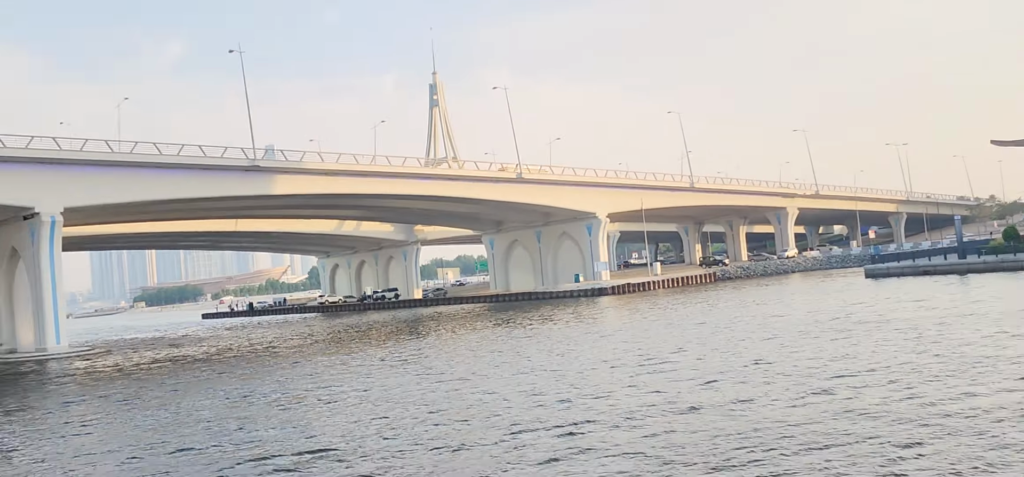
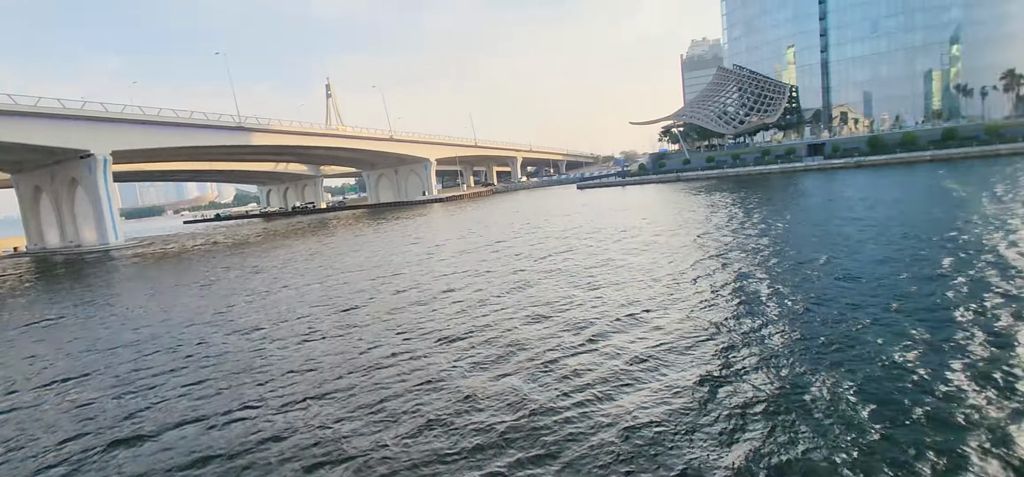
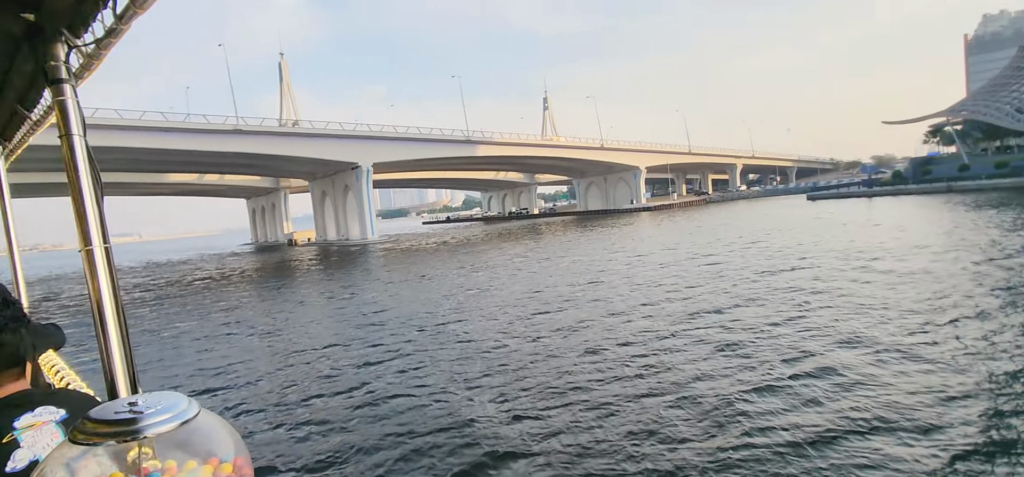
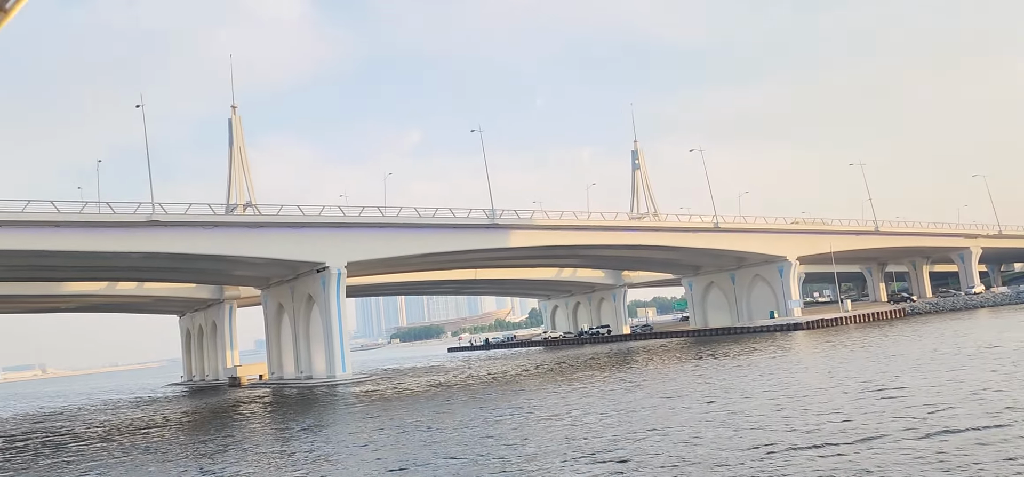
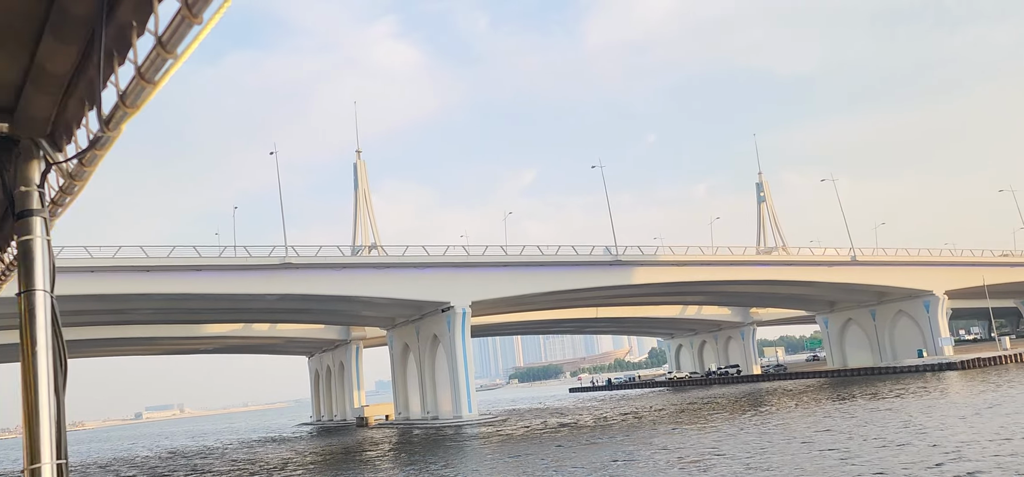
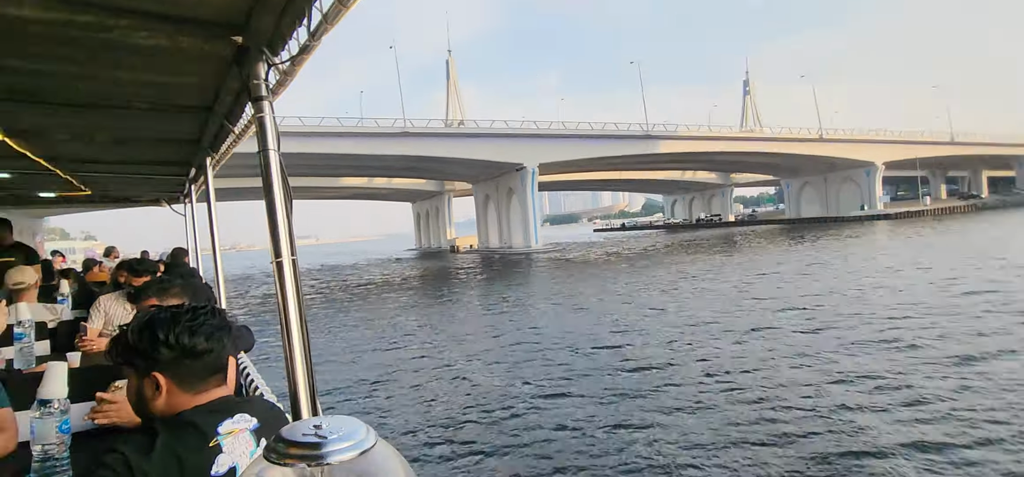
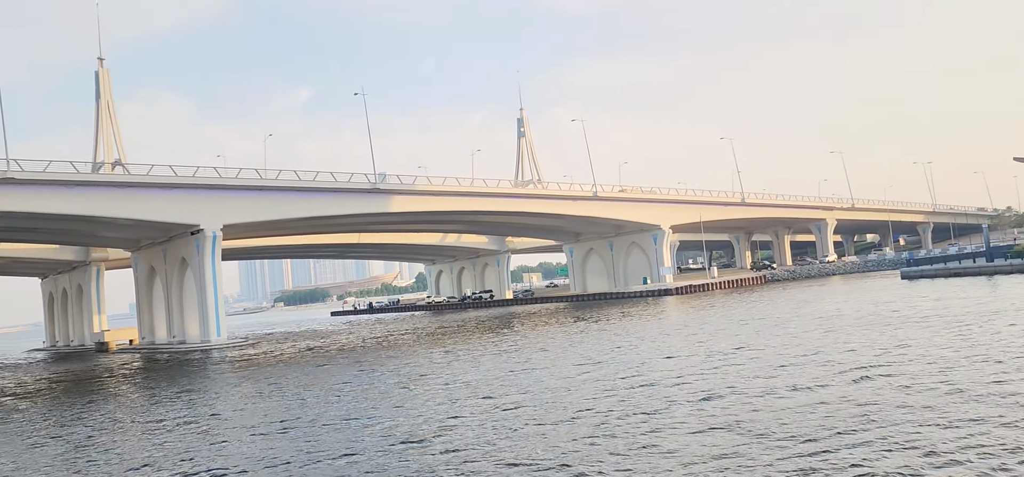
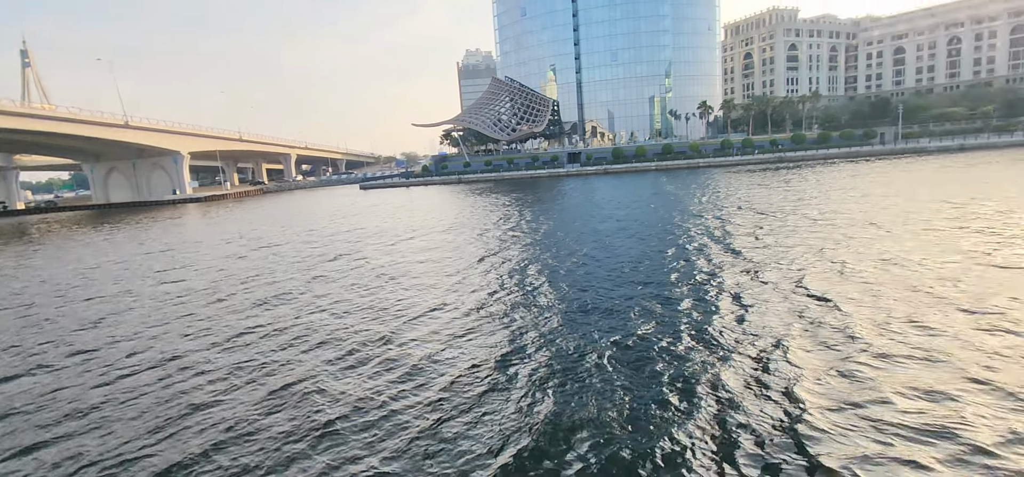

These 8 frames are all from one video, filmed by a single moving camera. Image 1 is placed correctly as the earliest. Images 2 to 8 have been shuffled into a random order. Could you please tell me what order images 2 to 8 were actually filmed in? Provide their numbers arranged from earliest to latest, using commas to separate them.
7, 4, 5, 6, 3, 2, 8
